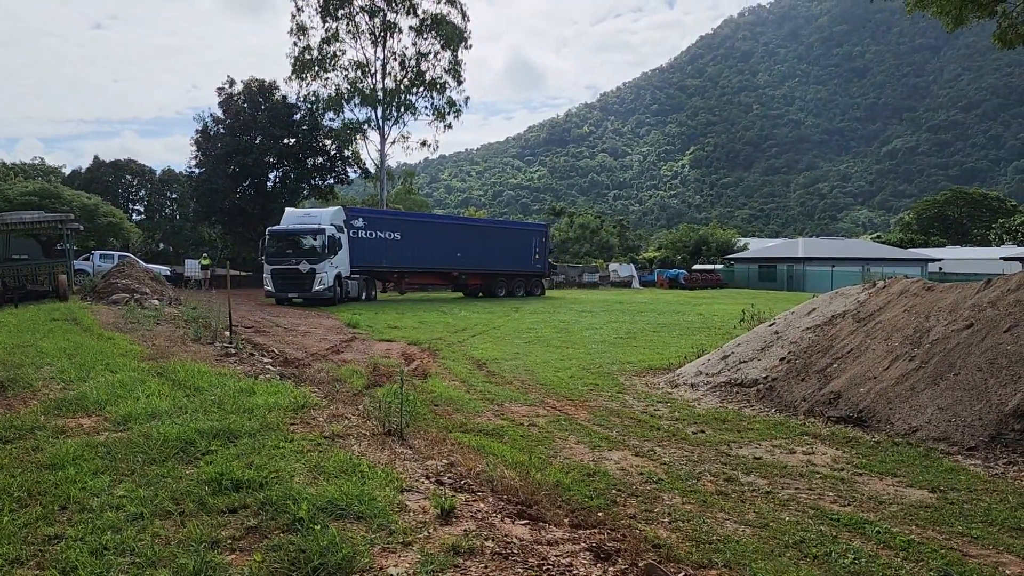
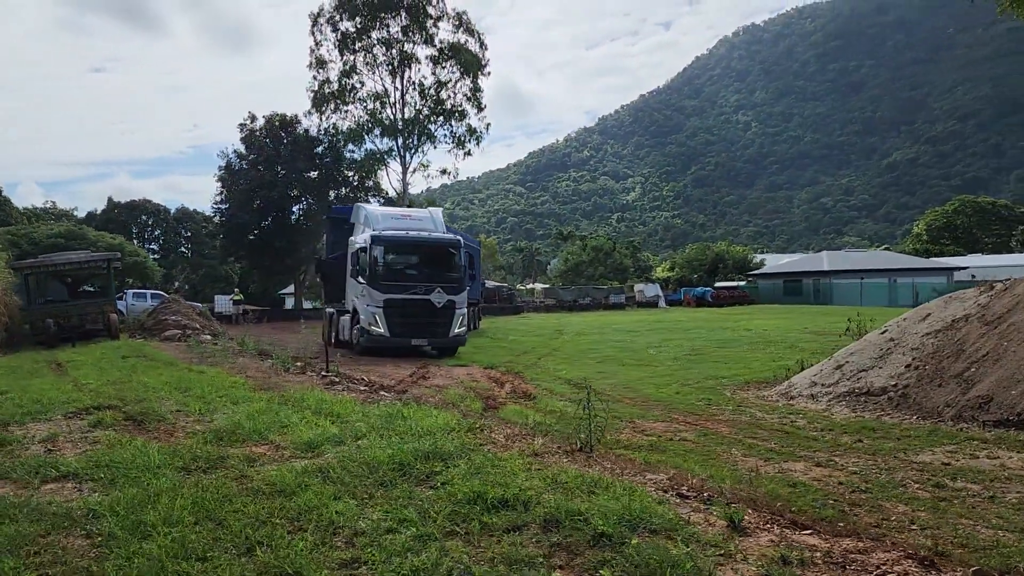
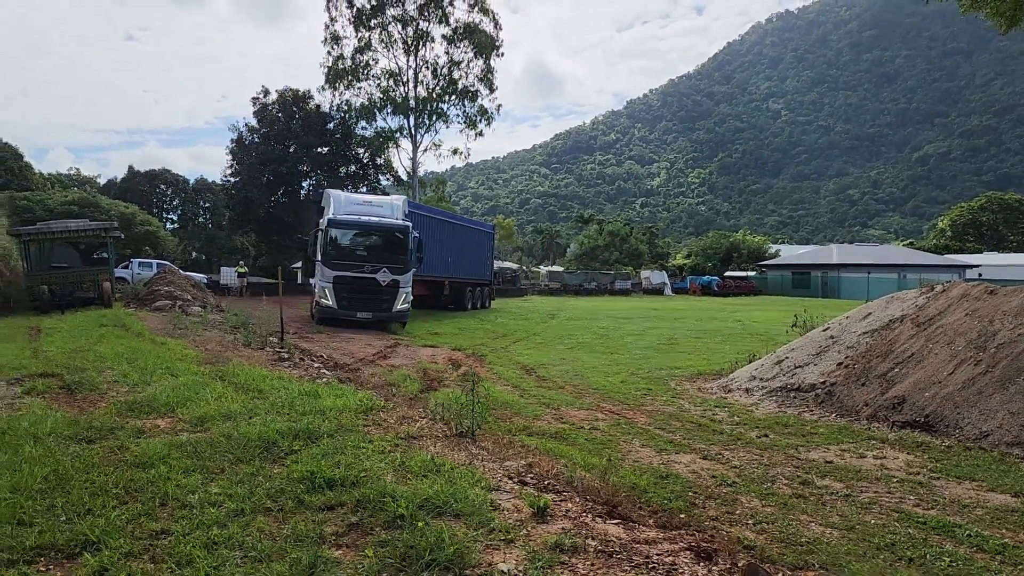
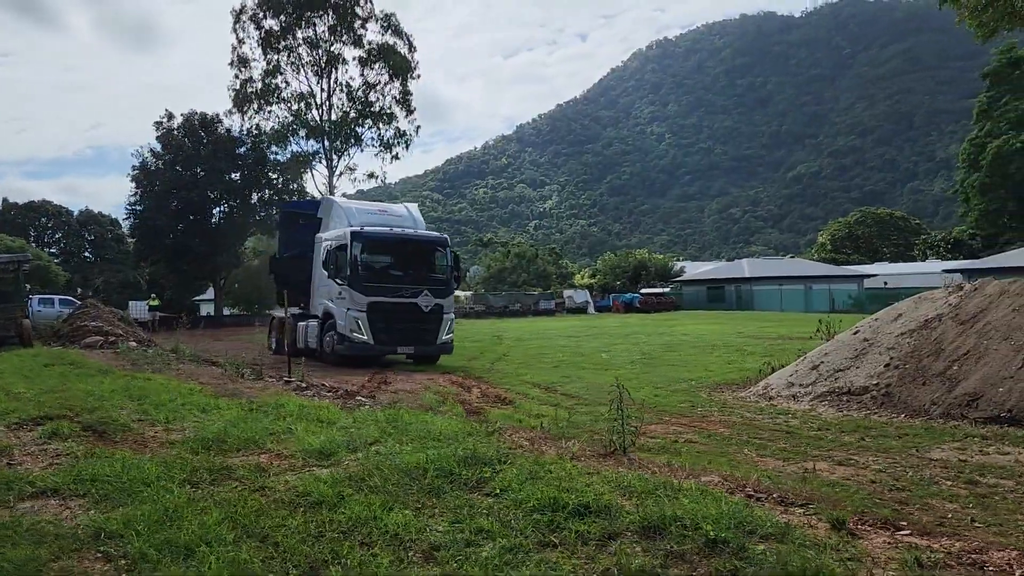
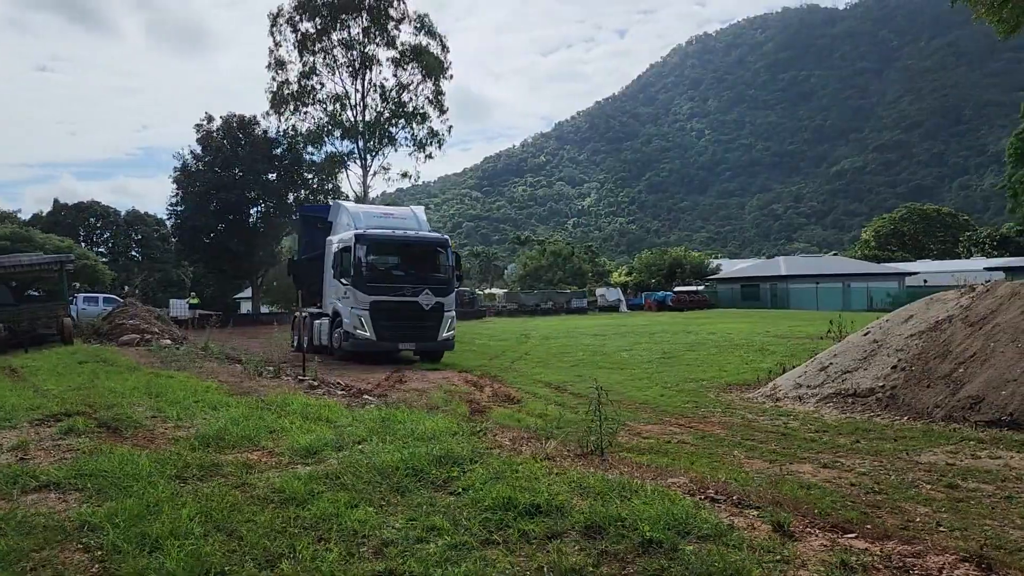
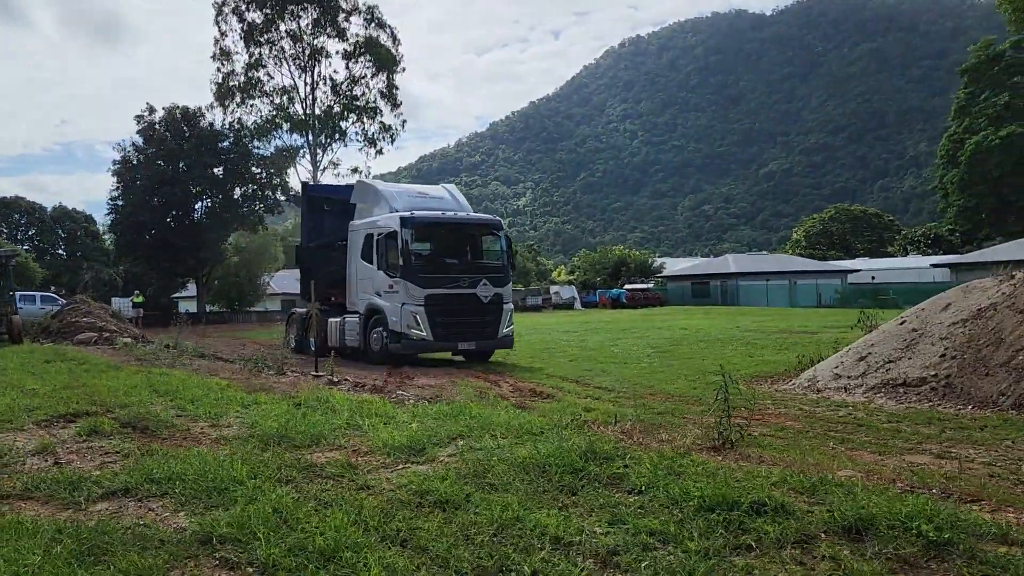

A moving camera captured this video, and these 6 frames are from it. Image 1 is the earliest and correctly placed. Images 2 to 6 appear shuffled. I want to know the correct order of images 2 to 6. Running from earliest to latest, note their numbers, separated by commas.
3, 2, 5, 4, 6
